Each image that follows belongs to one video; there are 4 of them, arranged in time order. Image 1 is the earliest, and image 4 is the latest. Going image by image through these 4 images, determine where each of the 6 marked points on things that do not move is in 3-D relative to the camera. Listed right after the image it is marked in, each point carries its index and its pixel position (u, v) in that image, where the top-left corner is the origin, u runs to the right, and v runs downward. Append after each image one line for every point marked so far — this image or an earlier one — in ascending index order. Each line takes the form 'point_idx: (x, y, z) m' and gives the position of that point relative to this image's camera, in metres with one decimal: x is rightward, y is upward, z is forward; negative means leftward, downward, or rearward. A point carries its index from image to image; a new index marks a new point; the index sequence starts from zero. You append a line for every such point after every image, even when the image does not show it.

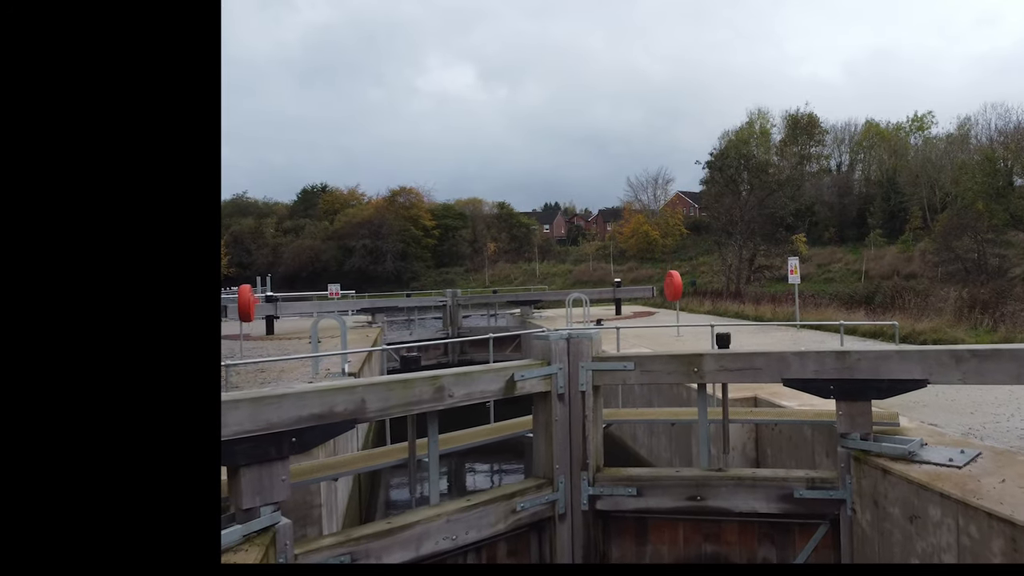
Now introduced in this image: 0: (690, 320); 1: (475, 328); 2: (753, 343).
0: (+4.5, -0.8, +15.8) m
1: (-1.2, -1.3, +19.7) m
2: (+4.5, -1.0, +11.9) m
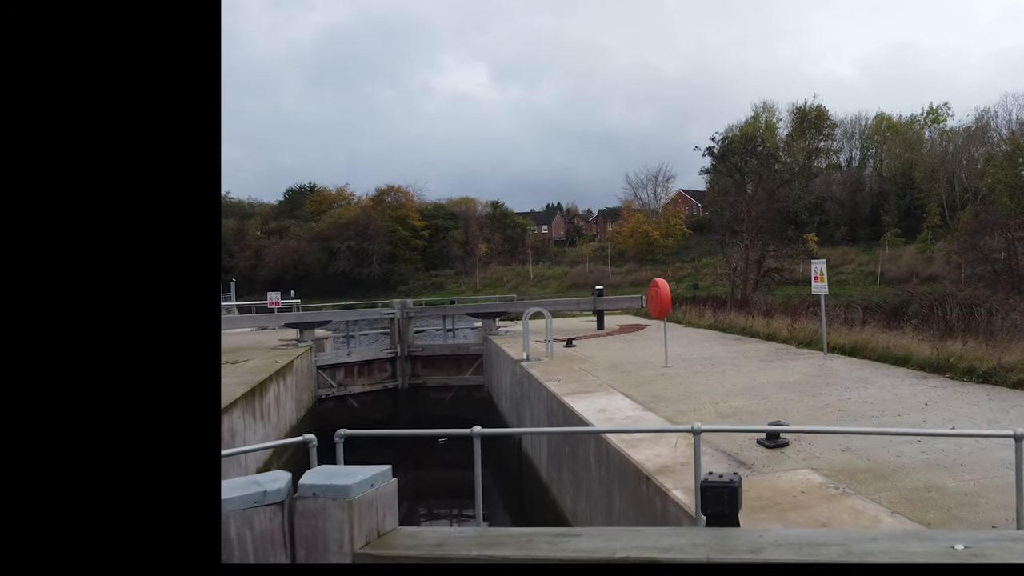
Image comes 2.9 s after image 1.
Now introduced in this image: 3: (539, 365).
0: (+3.5, -1.1, +12.5) m
1: (-2.2, -1.5, +16.5) m
2: (+3.4, -1.2, +8.5) m
3: (+0.4, -1.3, +10.2) m
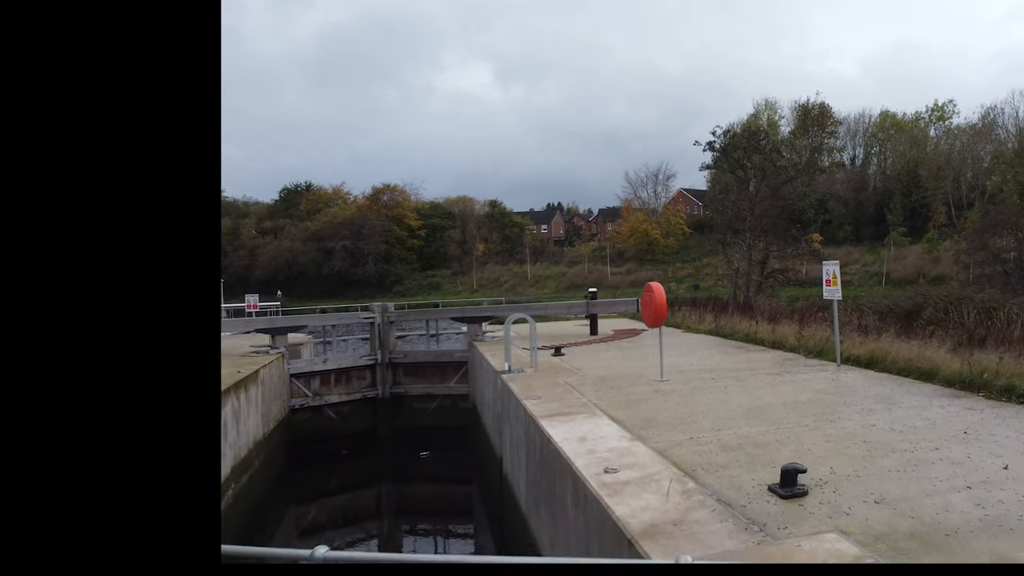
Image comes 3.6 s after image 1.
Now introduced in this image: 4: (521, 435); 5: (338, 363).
0: (+3.1, -1.1, +11.4) m
1: (-2.5, -1.6, +15.4) m
2: (+3.1, -1.2, +7.5) m
3: (+0.1, -1.3, +9.1) m
4: (+0.1, -1.8, +7.7) m
5: (-4.2, -1.8, +15.0) m
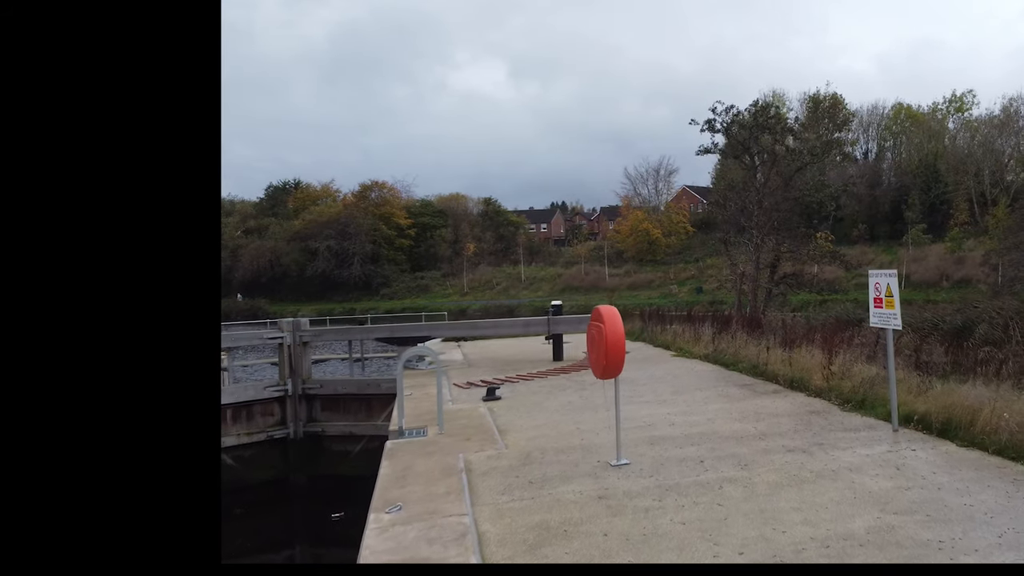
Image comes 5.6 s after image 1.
0: (+2.0, -1.3, +8.2) m
1: (-3.6, -1.8, +12.3) m
2: (+2.0, -1.5, +4.3) m
3: (-1.0, -1.6, +6.0) m
4: (-1.0, -2.1, +4.5) m
5: (-5.2, -2.0, +11.8) m
